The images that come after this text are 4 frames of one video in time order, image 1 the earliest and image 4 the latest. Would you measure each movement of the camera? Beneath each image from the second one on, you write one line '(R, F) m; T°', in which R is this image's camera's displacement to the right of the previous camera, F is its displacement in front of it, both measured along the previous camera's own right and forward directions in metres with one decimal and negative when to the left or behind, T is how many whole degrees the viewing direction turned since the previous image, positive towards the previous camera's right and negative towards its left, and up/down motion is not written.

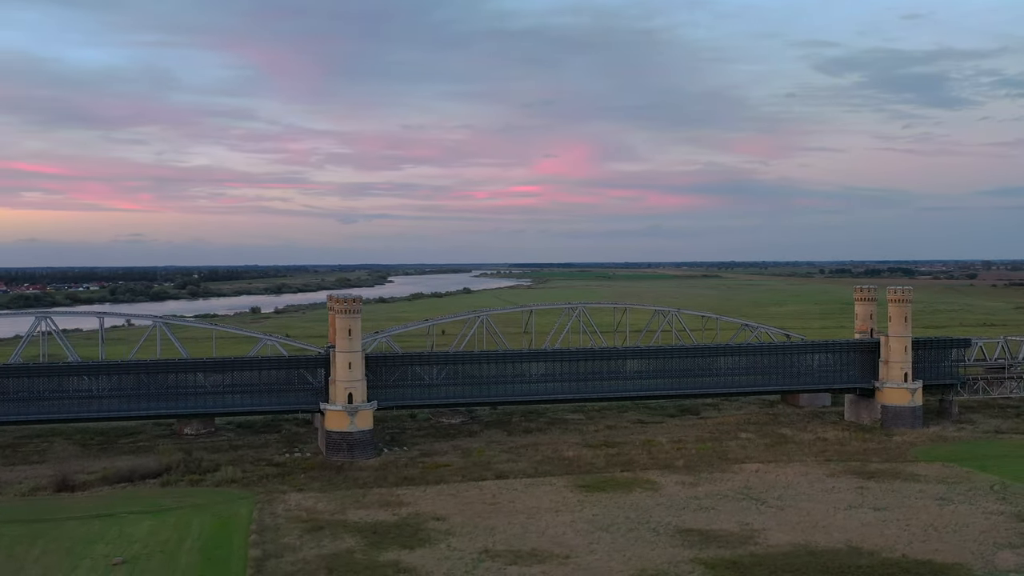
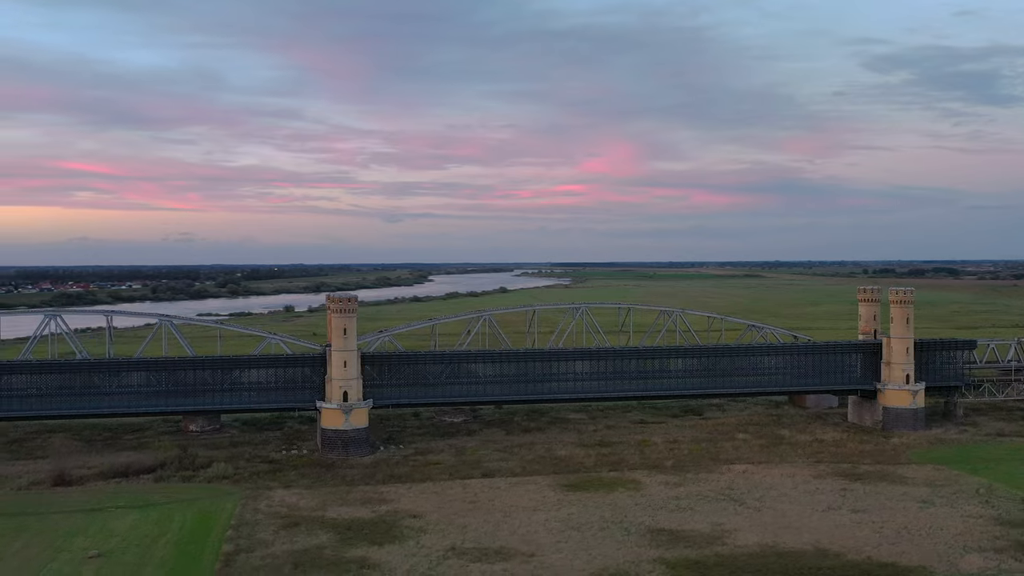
(+1.4, -0.2) m; -2°
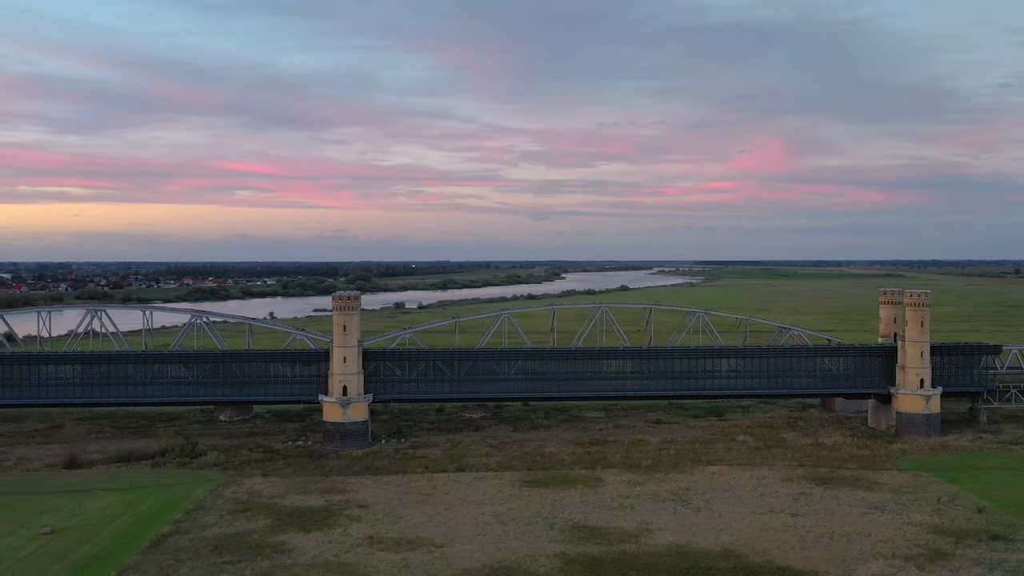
(+4.4, -0.4) m; -8°
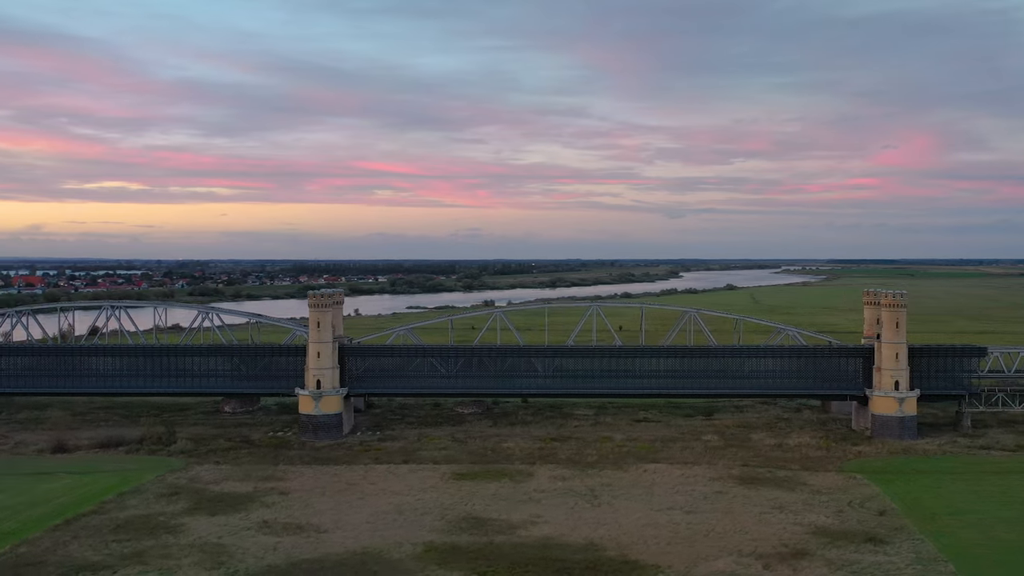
(+5.0, -0.5) m; -7°
